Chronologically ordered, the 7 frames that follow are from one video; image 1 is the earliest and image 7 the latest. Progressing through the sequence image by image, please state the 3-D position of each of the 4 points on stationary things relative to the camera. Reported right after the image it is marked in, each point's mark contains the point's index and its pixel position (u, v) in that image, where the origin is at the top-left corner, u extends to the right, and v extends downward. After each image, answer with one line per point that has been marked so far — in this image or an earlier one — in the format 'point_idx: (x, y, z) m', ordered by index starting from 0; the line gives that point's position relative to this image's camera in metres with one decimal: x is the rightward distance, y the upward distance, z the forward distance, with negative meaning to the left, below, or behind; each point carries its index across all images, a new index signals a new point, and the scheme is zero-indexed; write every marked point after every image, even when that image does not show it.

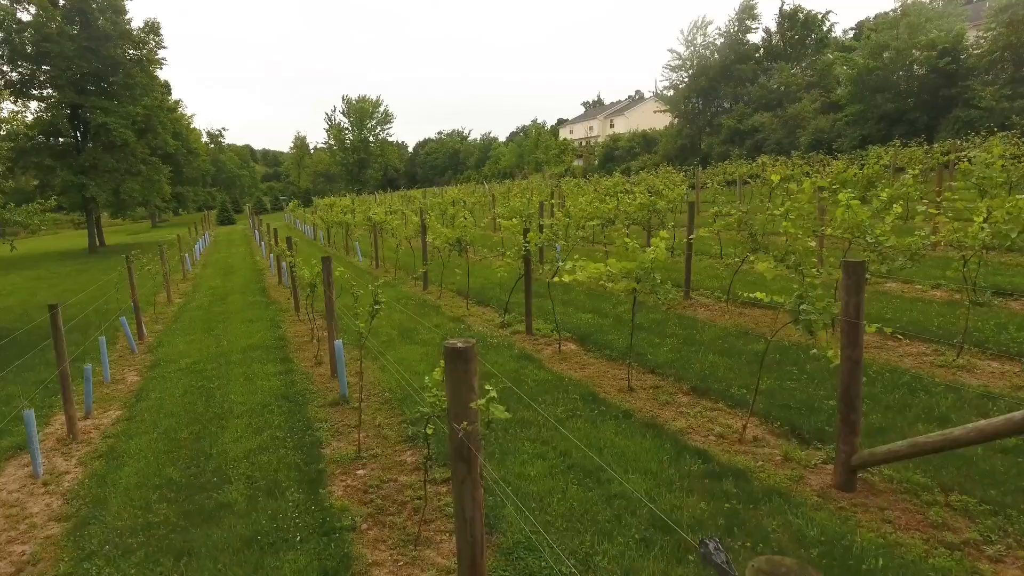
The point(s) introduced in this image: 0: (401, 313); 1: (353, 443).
0: (-1.8, -0.4, +10.2) m
1: (-1.4, -1.3, +5.4) m
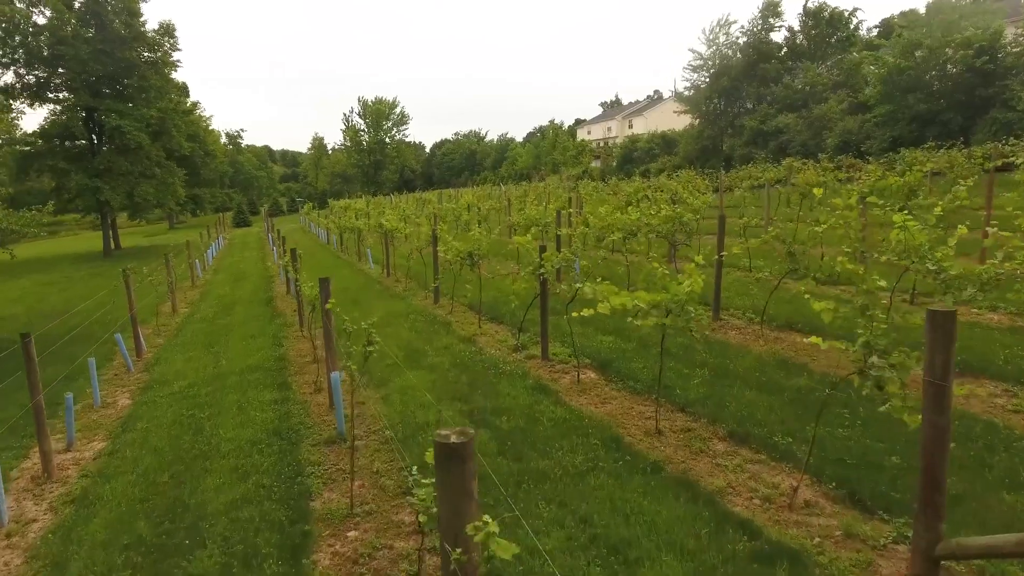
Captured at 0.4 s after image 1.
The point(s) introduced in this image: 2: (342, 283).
0: (-1.6, -0.7, +9.7) m
1: (-1.3, -1.6, +4.8) m
2: (-4.2, +0.1, +15.6) m
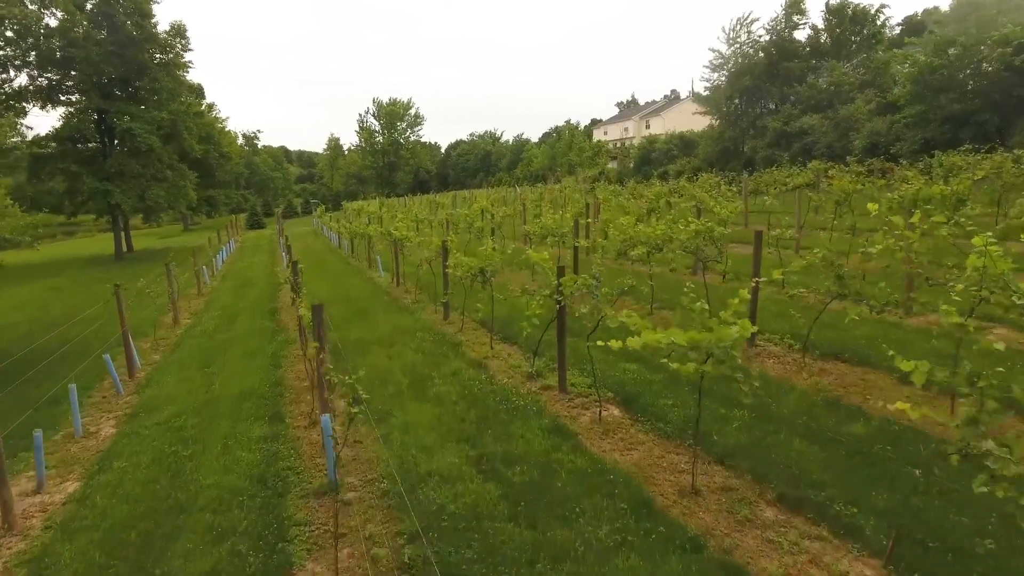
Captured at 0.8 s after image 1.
0: (-1.4, -0.9, +9.0) m
1: (-1.2, -1.8, +4.2) m
2: (-3.8, -0.1, +15.0) m
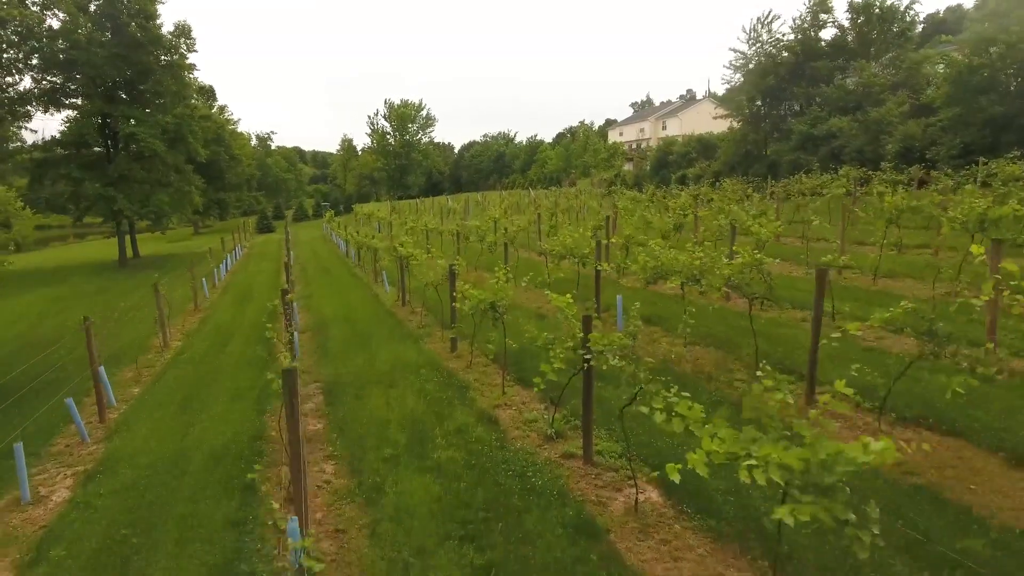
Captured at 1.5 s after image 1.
0: (-1.2, -1.4, +7.9) m
1: (-1.1, -2.3, +3.1) m
2: (-3.5, -0.5, +13.9) m
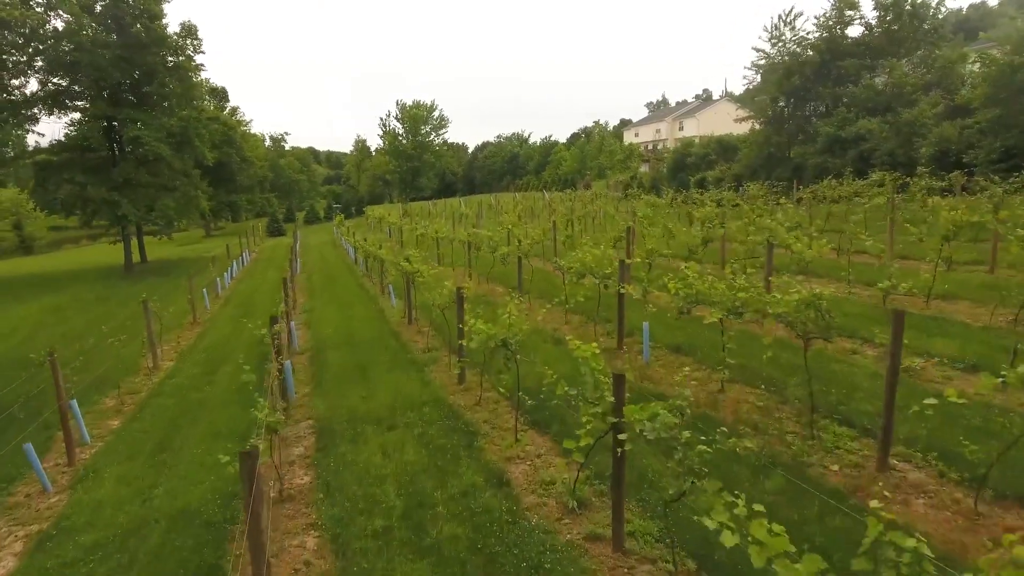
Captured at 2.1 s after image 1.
0: (-1.0, -1.7, +7.0) m
1: (-1.0, -2.6, +2.1) m
2: (-3.2, -0.9, +13.0) m
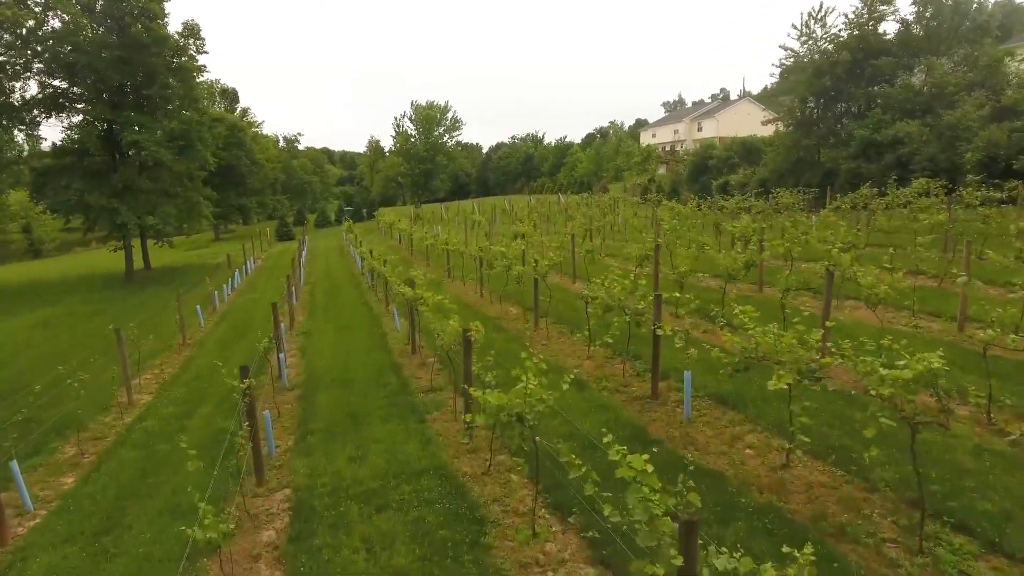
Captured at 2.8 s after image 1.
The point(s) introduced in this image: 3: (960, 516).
0: (-0.9, -2.2, +5.6) m
1: (-1.0, -3.1, +0.8) m
2: (-3.0, -1.4, +11.7) m
3: (+3.5, -1.8, +5.0) m
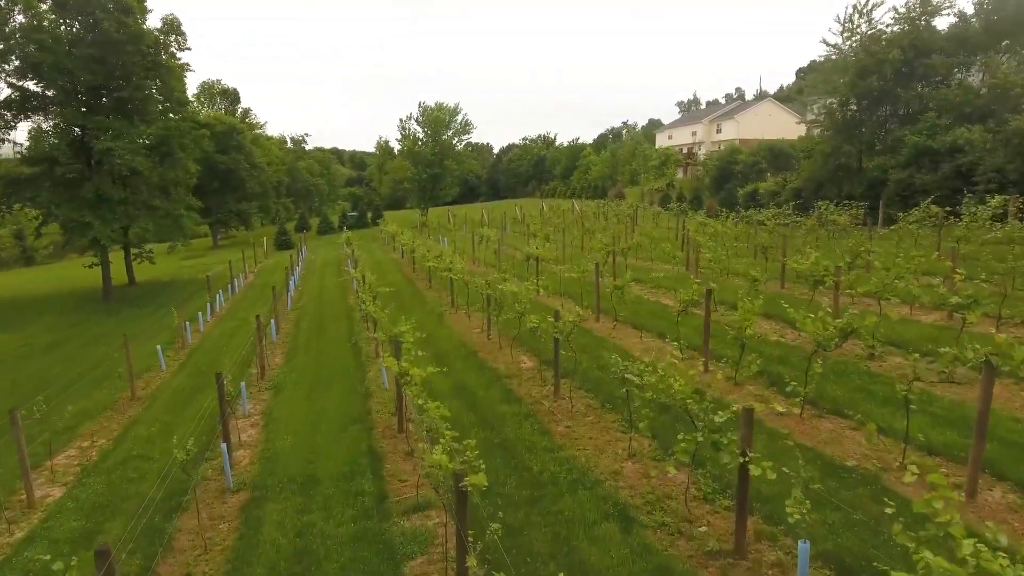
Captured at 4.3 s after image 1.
0: (-0.8, -3.1, +3.0) m
1: (-1.0, -4.0, -1.8) m
2: (-2.7, -2.3, +9.1) m
3: (+3.6, -2.7, +2.3) m
